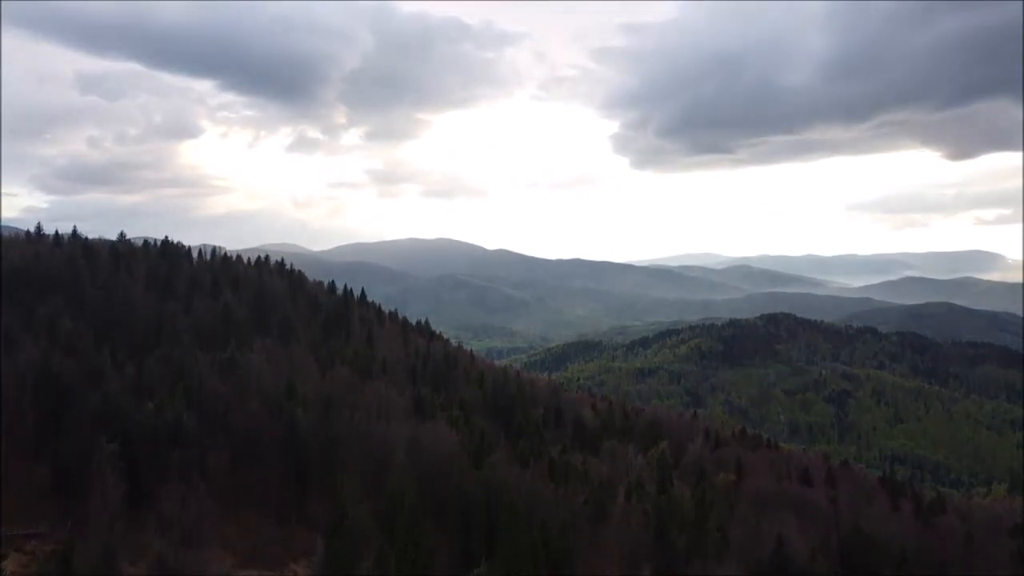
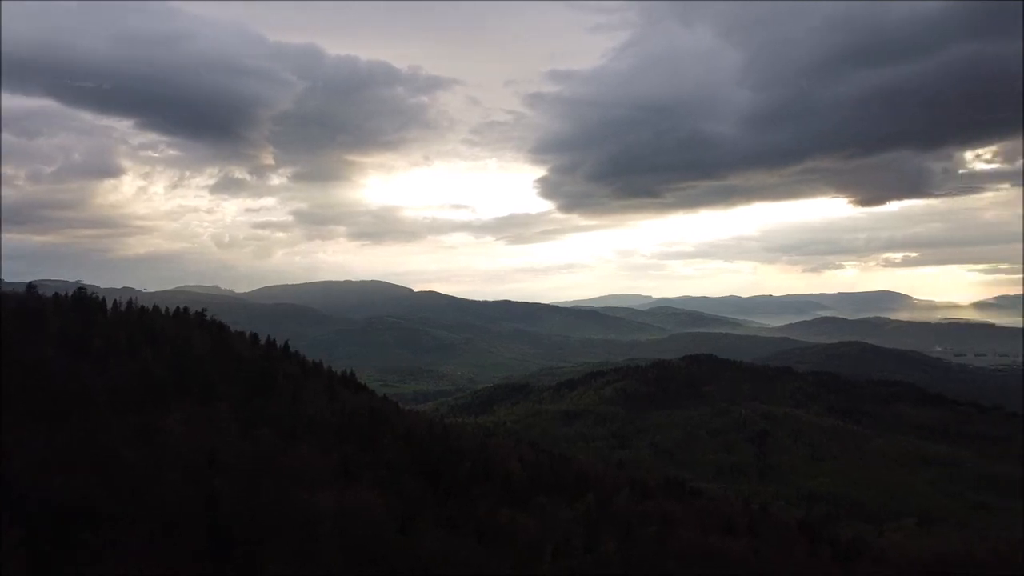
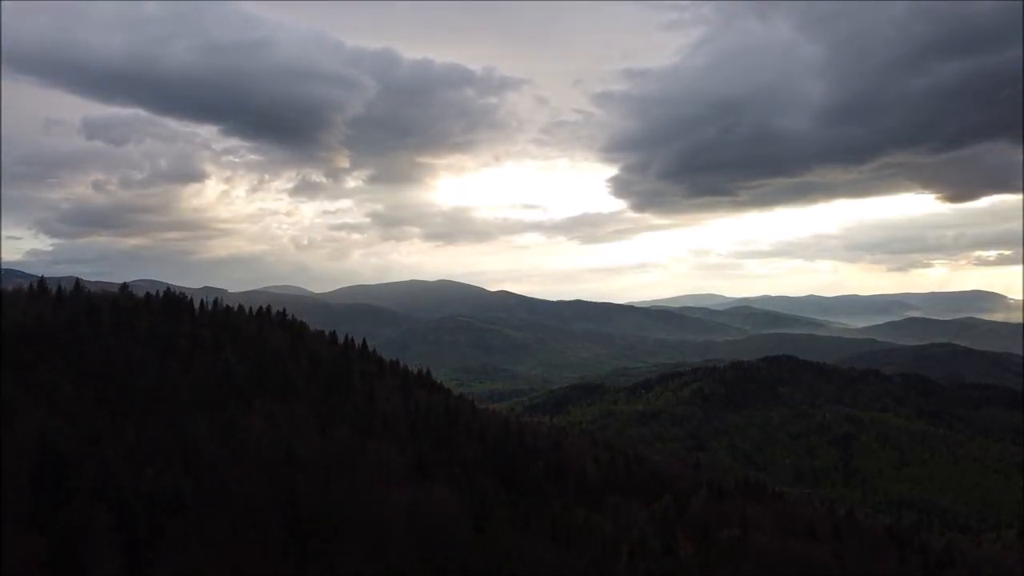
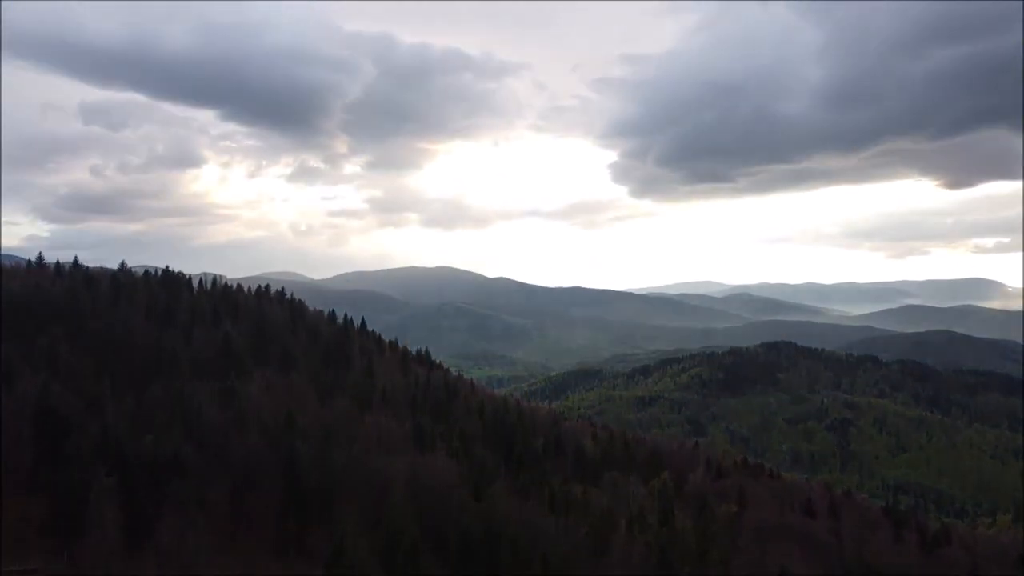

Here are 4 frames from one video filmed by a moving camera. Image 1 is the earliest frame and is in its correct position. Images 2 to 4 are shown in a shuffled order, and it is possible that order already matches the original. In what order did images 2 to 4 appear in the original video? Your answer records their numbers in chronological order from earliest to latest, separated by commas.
4, 3, 2
